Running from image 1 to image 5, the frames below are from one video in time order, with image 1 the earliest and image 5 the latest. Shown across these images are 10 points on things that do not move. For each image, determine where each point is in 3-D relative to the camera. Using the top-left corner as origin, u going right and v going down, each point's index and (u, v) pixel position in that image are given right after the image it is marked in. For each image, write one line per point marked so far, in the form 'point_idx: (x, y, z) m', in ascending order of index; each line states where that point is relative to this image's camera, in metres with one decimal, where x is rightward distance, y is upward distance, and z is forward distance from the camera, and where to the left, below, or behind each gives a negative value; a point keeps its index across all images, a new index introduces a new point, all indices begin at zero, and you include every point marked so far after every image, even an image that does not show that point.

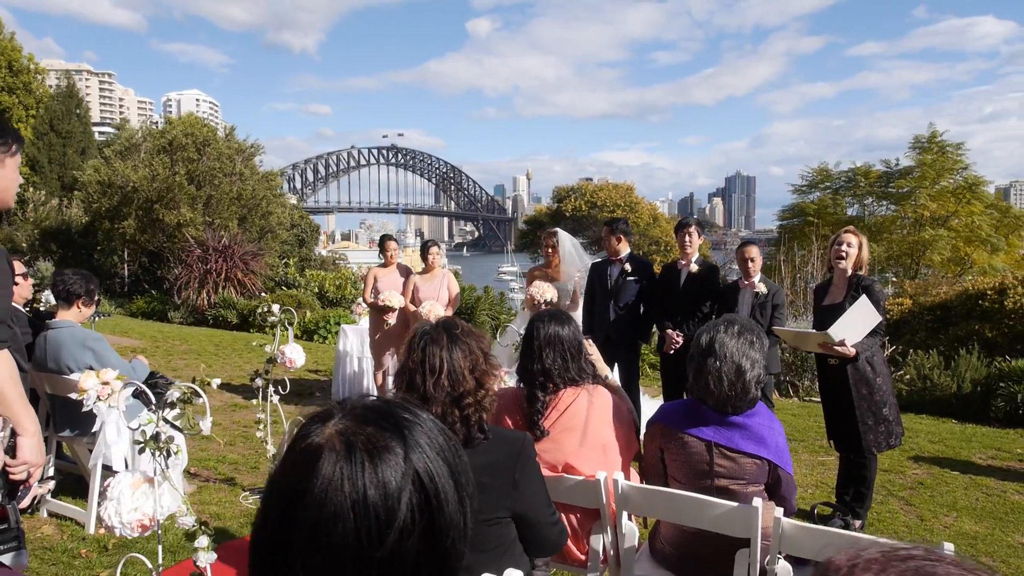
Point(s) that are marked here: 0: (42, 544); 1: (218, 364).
0: (-2.2, -1.2, +3.3) m
1: (-4.1, -1.1, +9.4) m
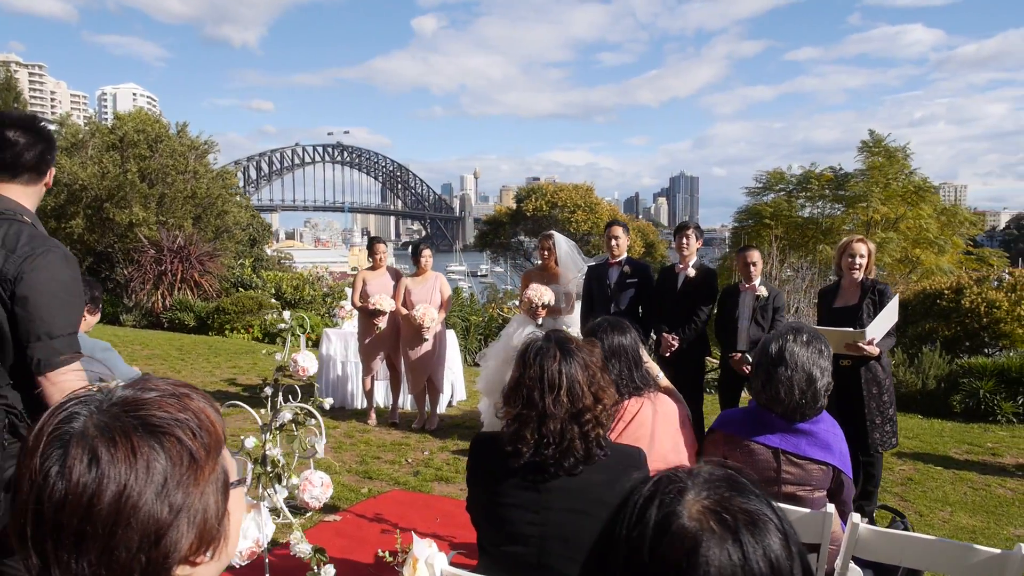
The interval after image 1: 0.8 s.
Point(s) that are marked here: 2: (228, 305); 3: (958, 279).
0: (-2.1, -1.3, +3.1) m
1: (-4.3, -1.1, +9.1) m
2: (-5.9, -0.4, +14.1) m
3: (+6.6, +0.1, +10.0) m
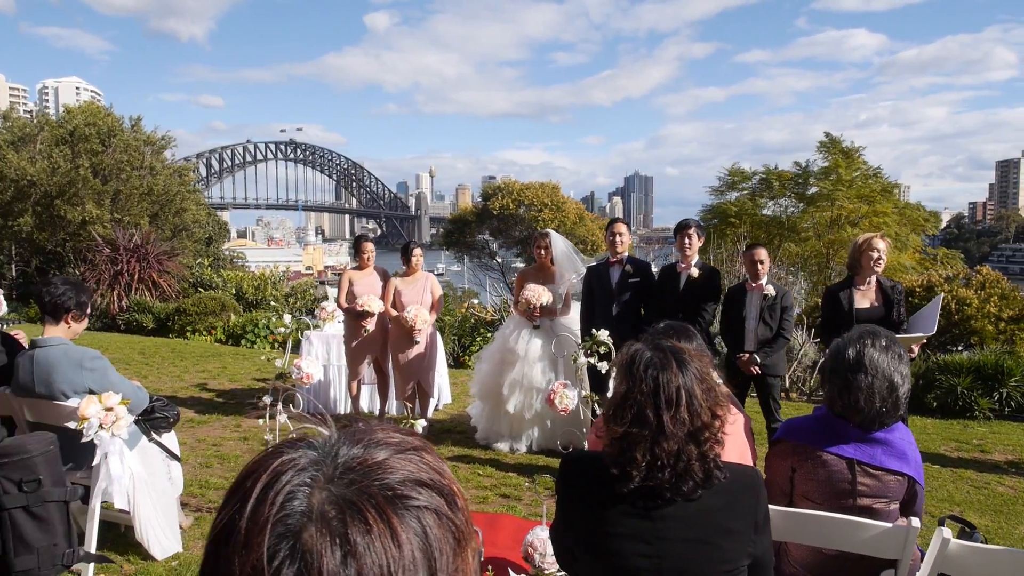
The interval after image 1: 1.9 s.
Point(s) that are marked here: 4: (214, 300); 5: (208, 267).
0: (-1.9, -1.3, +2.8) m
1: (-4.6, -1.1, +8.6) m
2: (-6.4, -0.4, +13.5) m
3: (+6.3, +0.2, +10.2) m
4: (-5.9, -0.3, +13.5) m
5: (-7.8, +0.5, +17.6) m
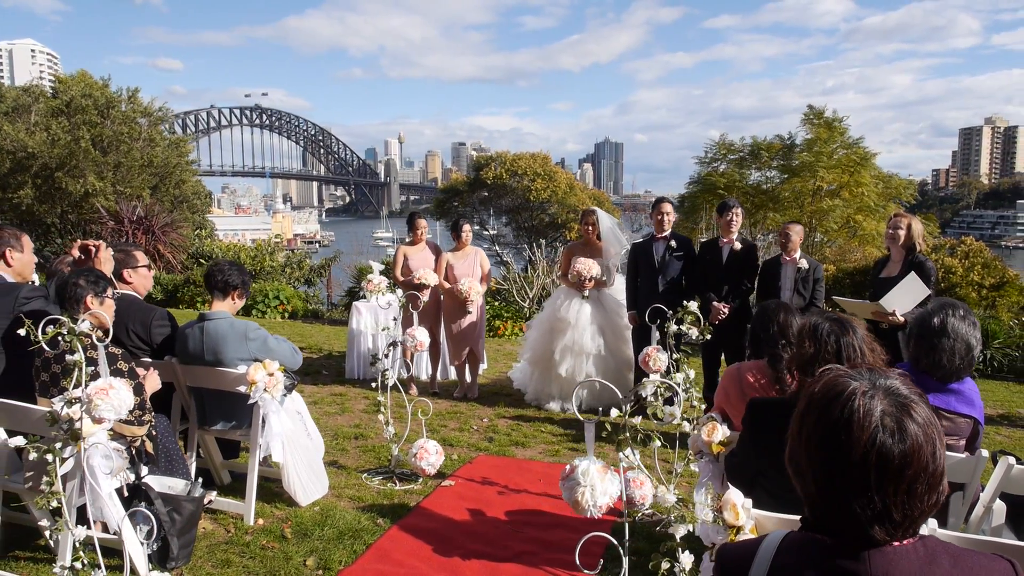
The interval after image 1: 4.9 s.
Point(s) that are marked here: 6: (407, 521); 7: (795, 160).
0: (-1.4, -1.2, +3.2) m
1: (-4.2, -0.8, +9.0) m
2: (-6.3, +0.2, +13.8) m
3: (+6.5, +0.7, +10.9) m
4: (-5.8, +0.3, +13.7) m
5: (-7.9, +1.3, +17.8) m
6: (-0.6, -1.3, +3.7) m
7: (+8.3, +3.7, +19.6) m
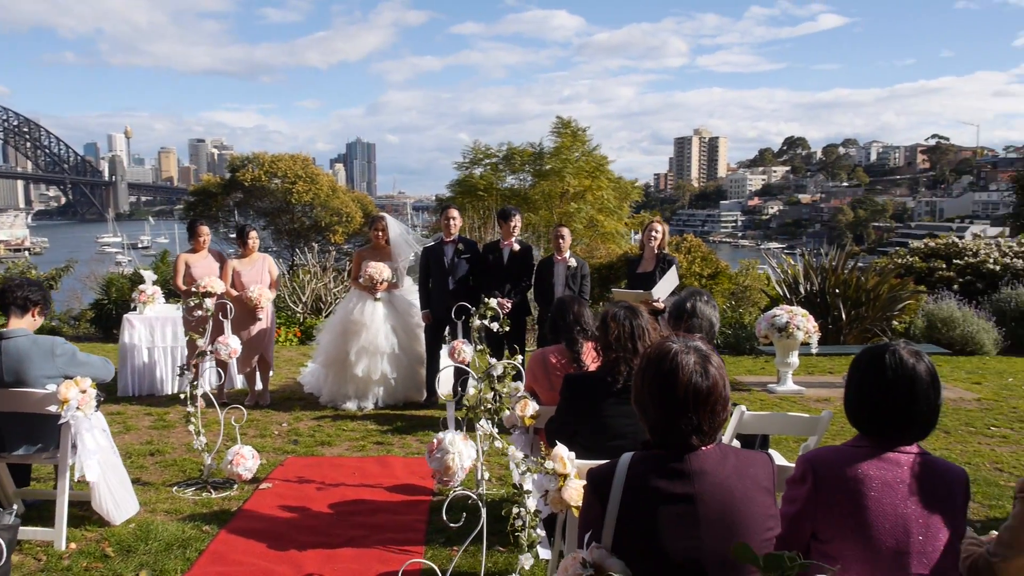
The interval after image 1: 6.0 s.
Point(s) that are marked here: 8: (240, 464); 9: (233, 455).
0: (-2.2, -1.3, +3.1) m
1: (-6.8, -1.0, +7.5) m
2: (-10.3, -0.2, +11.3) m
3: (+2.6, +0.8, +13.0) m
4: (-9.9, 0.0, +11.4) m
5: (-13.3, +0.8, +14.5) m
6: (-1.5, -1.3, +3.8) m
7: (+1.2, +3.8, +21.8) m
8: (-1.7, -1.1, +4.2) m
9: (-1.7, -1.0, +4.2) m
